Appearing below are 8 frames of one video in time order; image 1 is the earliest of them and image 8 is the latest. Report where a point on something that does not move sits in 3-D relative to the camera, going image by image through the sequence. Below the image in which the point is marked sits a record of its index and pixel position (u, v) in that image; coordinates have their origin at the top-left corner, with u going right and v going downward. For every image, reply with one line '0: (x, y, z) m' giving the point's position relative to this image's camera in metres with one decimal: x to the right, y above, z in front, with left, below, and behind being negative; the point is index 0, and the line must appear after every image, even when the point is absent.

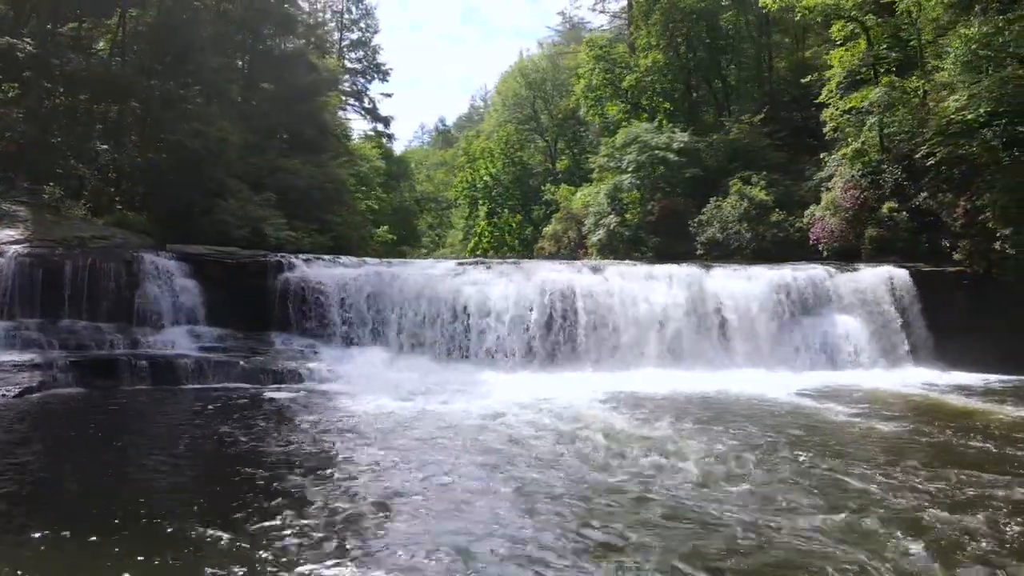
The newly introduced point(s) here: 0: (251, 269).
0: (-4.2, +0.3, +11.1) m
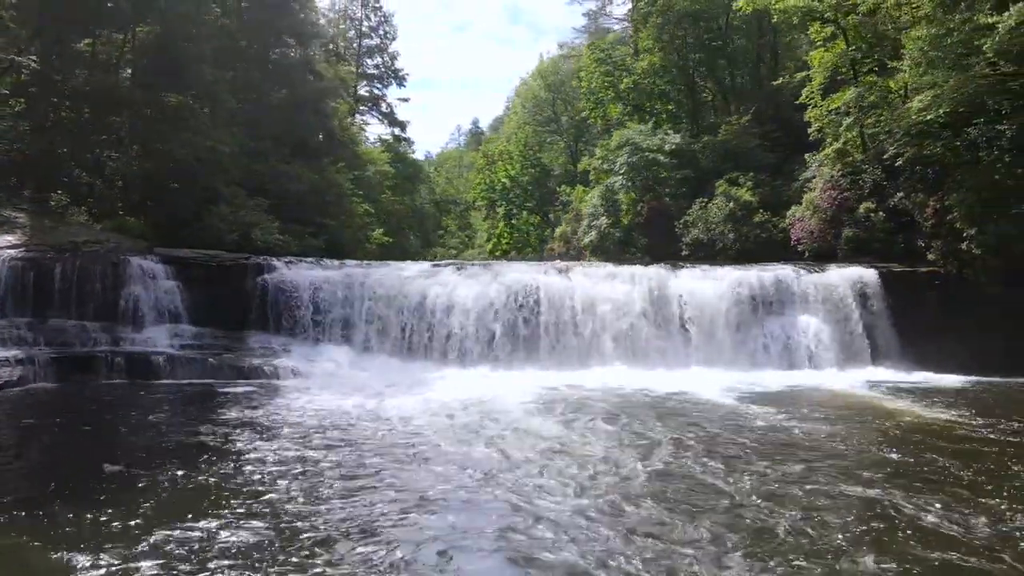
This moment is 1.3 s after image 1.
0: (-4.7, +0.3, +11.8) m
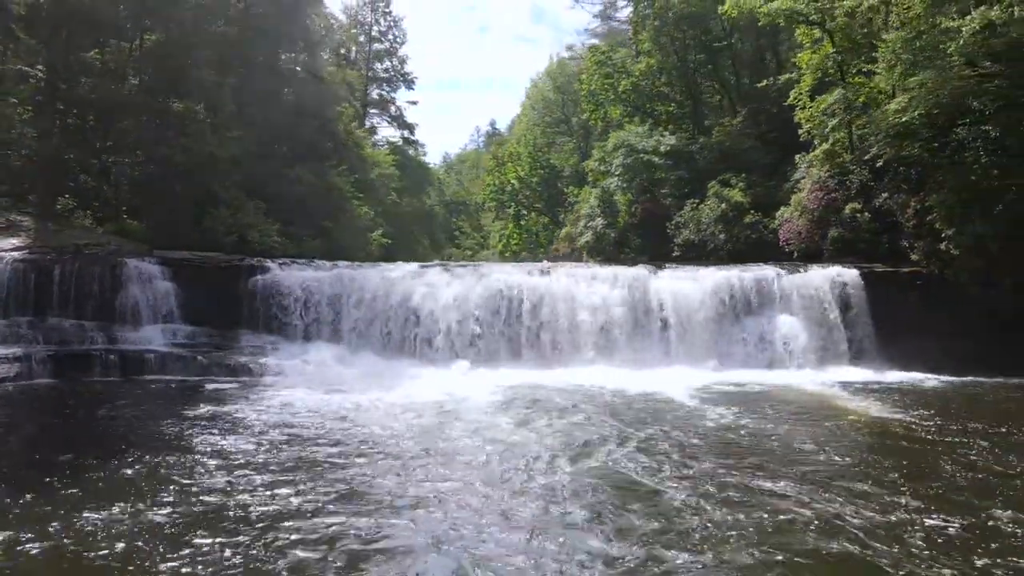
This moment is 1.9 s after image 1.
0: (-5.0, +0.3, +12.2) m
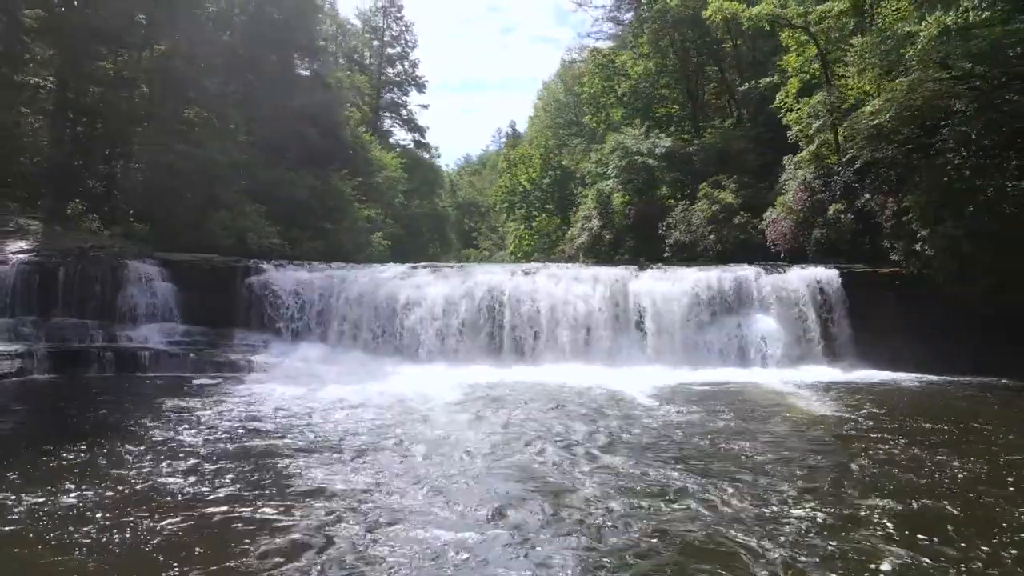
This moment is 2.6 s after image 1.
0: (-5.3, +0.3, +12.7) m
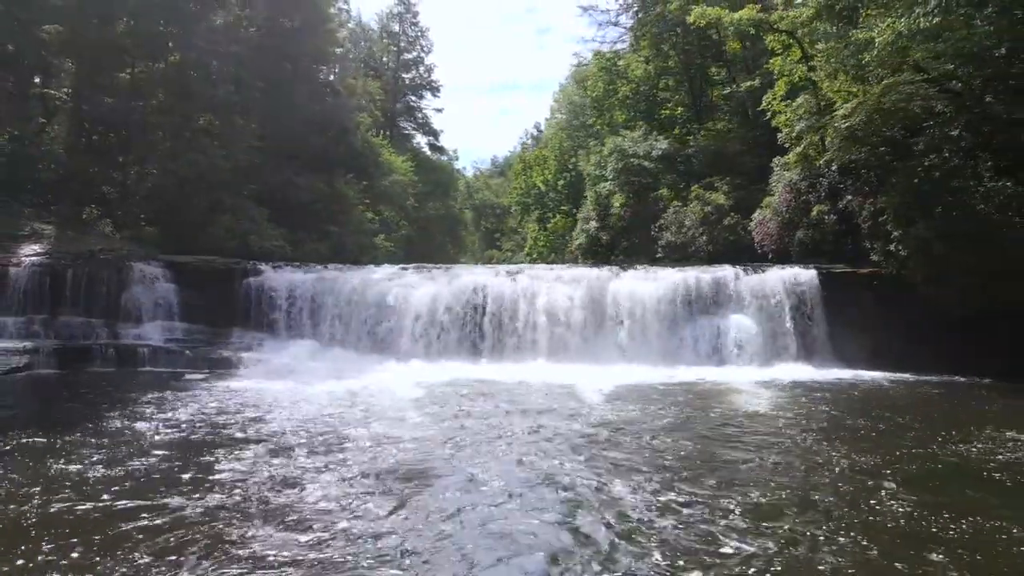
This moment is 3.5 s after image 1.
0: (-5.6, +0.3, +13.3) m
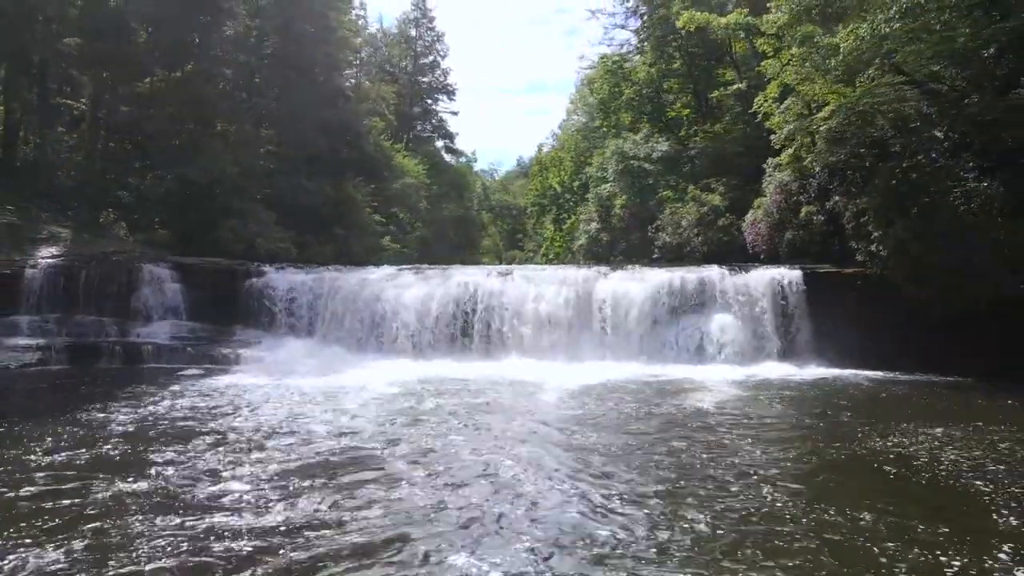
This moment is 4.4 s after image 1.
0: (-5.8, +0.3, +13.9) m
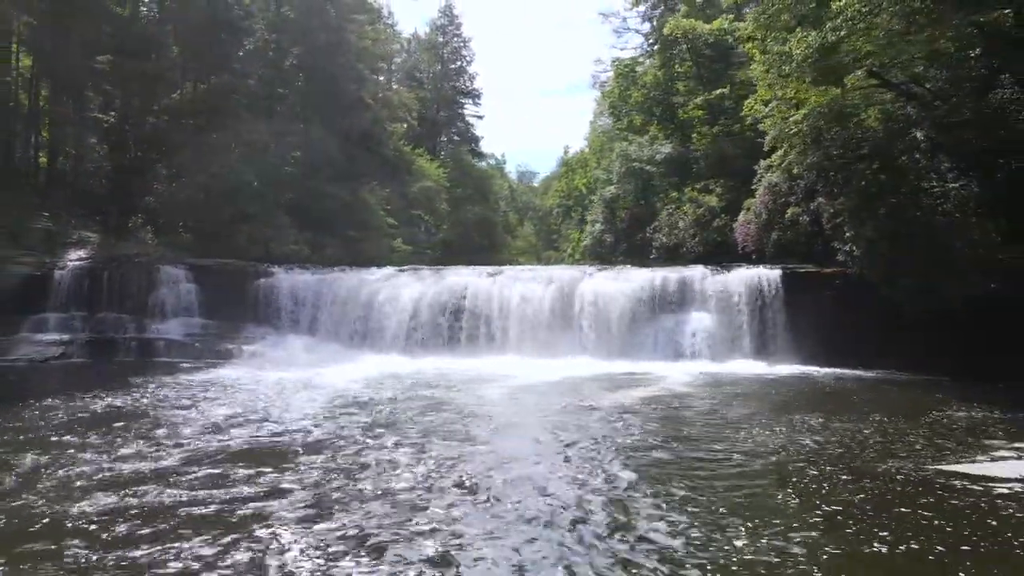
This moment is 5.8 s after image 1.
0: (-6.0, +0.3, +14.9) m
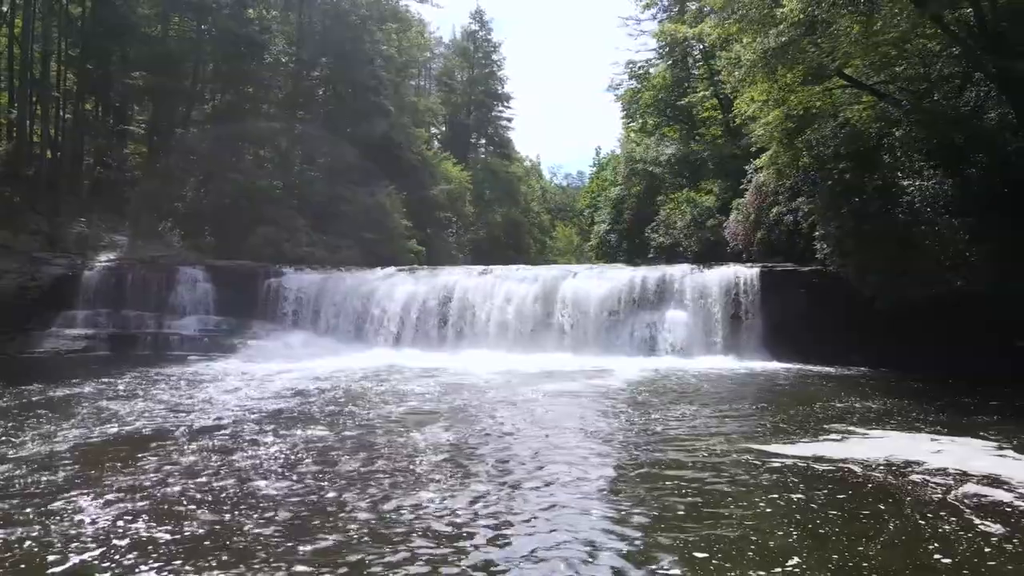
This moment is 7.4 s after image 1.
0: (-6.1, +0.3, +15.9) m
